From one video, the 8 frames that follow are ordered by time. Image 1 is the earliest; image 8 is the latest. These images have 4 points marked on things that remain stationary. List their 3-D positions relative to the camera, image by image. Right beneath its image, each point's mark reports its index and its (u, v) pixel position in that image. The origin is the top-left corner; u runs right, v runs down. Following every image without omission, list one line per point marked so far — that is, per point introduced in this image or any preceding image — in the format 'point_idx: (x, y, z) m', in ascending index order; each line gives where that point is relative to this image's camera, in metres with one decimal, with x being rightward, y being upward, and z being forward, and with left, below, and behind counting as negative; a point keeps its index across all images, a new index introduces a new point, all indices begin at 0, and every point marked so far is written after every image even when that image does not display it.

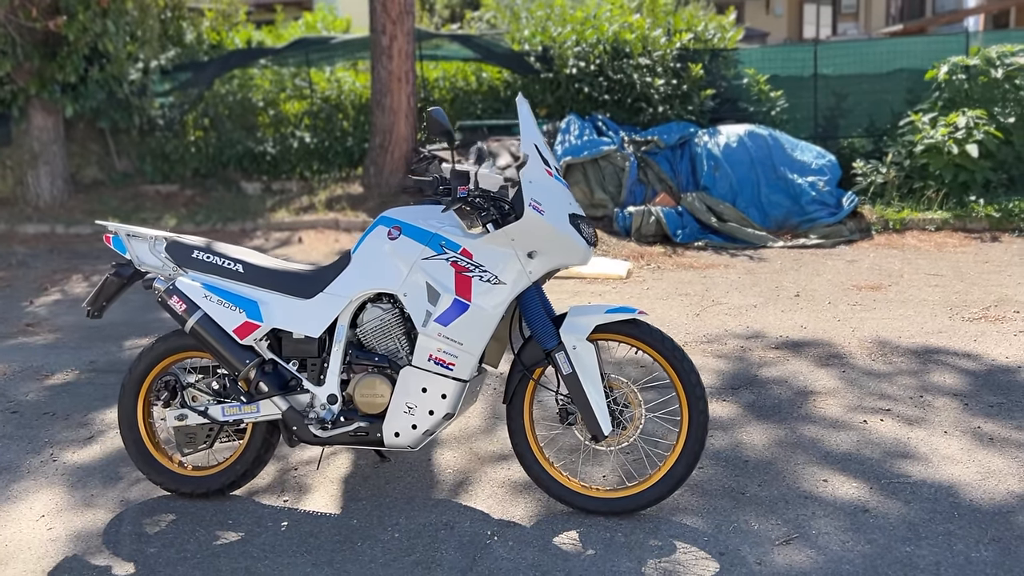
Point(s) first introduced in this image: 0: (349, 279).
0: (-0.7, 0.0, +3.8) m
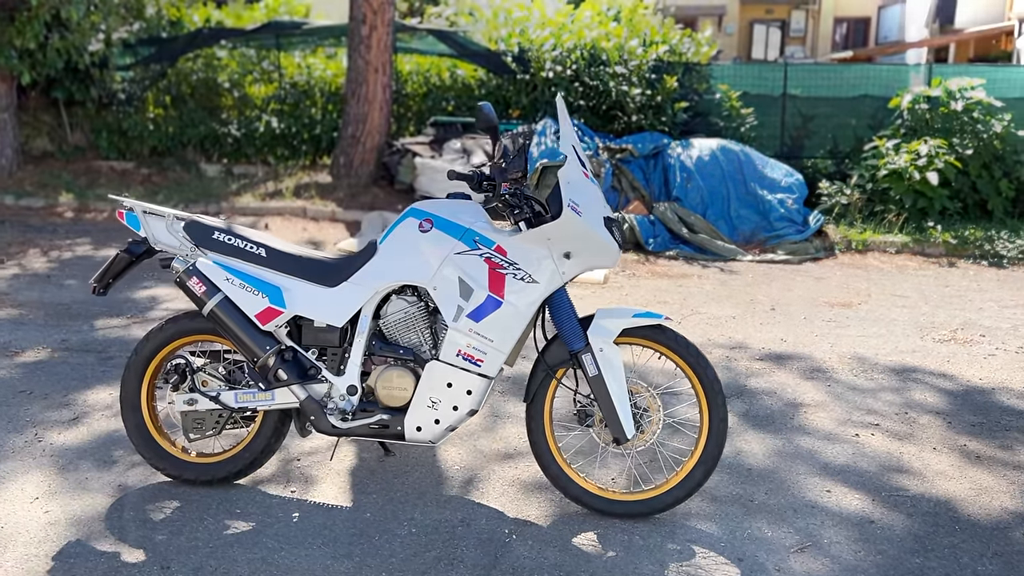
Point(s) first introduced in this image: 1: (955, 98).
0: (-0.6, +0.1, +3.8) m
1: (+5.2, +2.3, +10.6) m
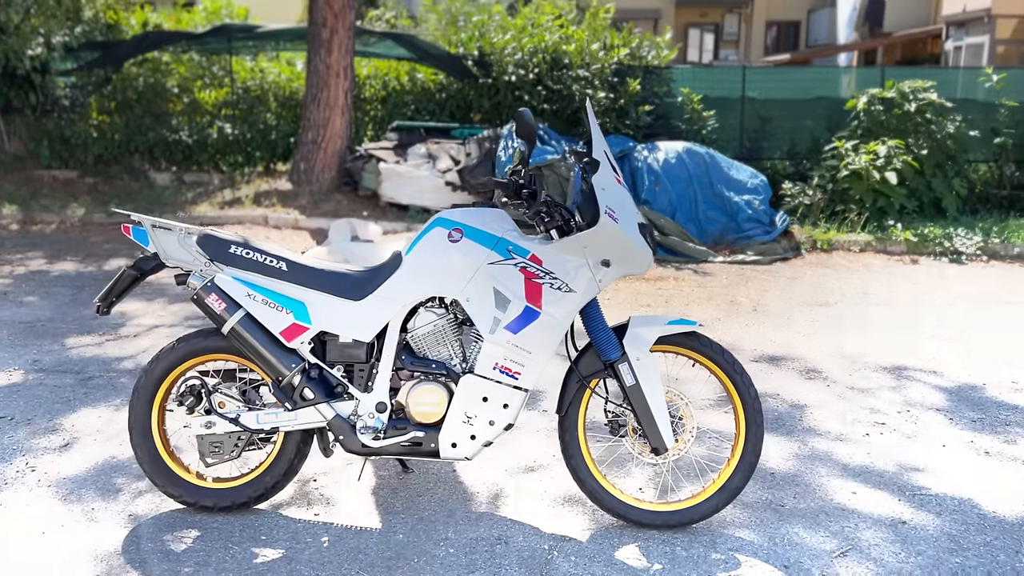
0: (-0.4, 0.0, +3.7) m
1: (+4.8, +2.3, +10.9) m
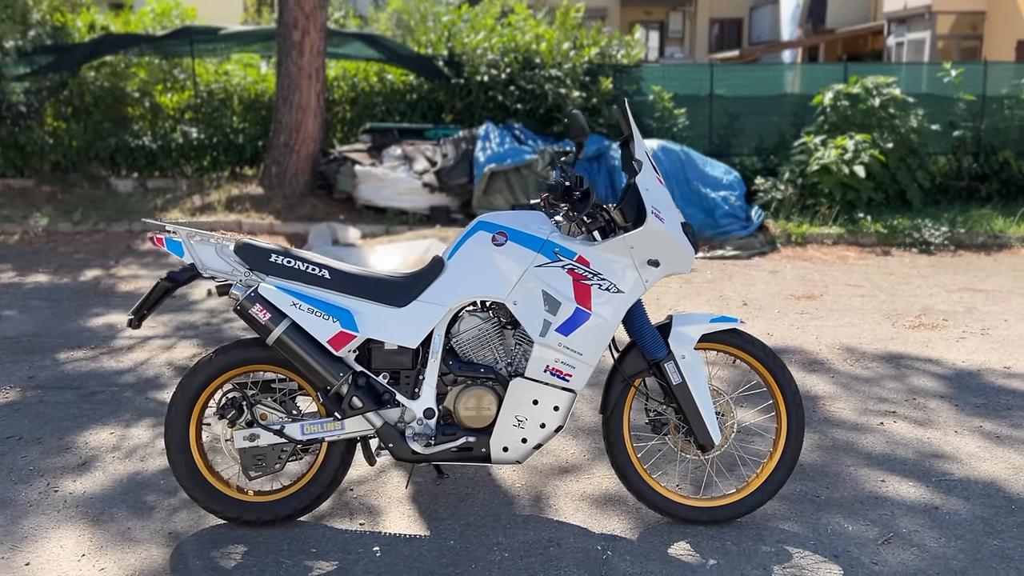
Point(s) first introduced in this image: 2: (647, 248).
0: (-0.3, 0.0, +3.6) m
1: (+4.5, +2.4, +11.2) m
2: (+0.5, +0.2, +3.6) m
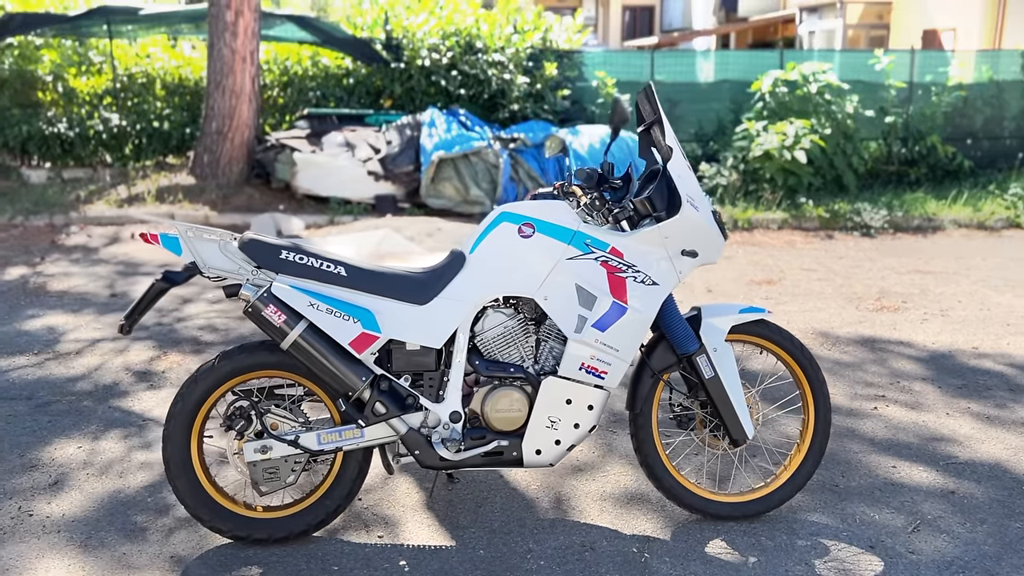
0: (-0.1, 0.0, +3.4) m
1: (+3.8, +2.6, +11.4) m
2: (+0.7, +0.2, +3.5) m
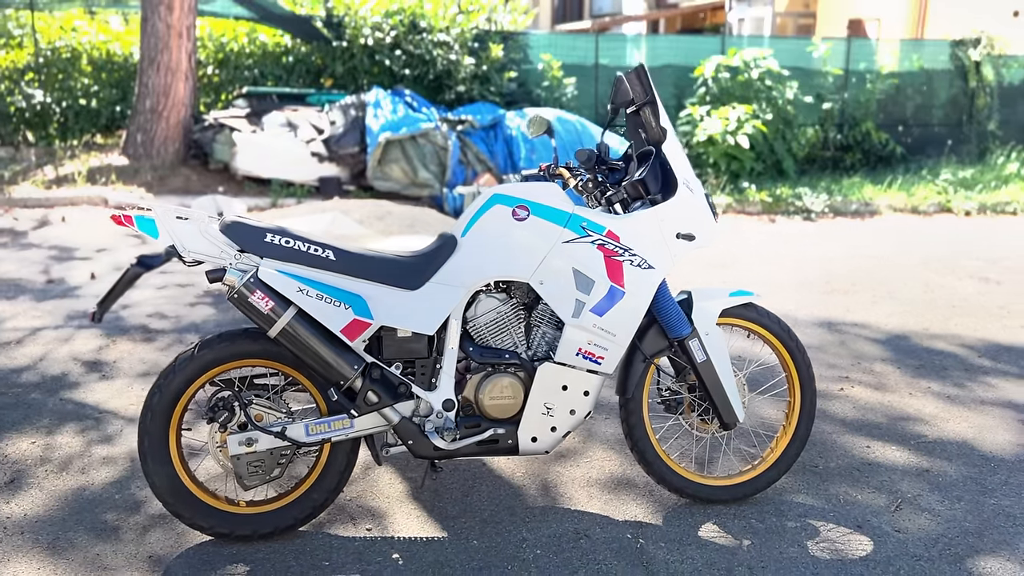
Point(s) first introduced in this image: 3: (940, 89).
0: (-0.2, +0.1, +3.3) m
1: (+3.1, +2.9, +11.5) m
2: (+0.6, +0.3, +3.4) m
3: (+6.1, +2.8, +12.8) m
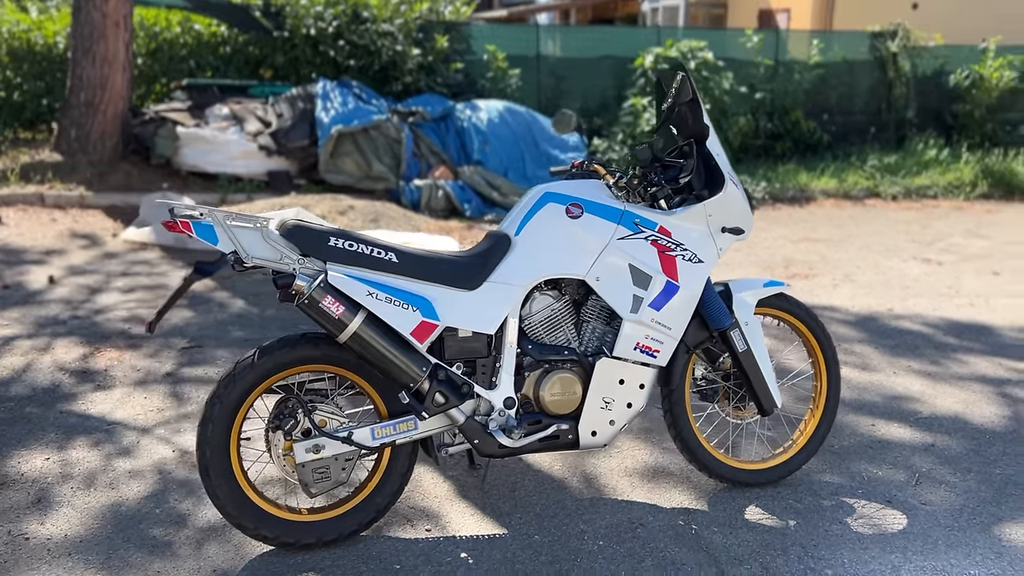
0: (+0.1, +0.1, +3.3) m
1: (+2.3, +3.0, +11.8) m
2: (+0.8, +0.3, +3.6) m
3: (+5.2, +3.1, +13.4) m
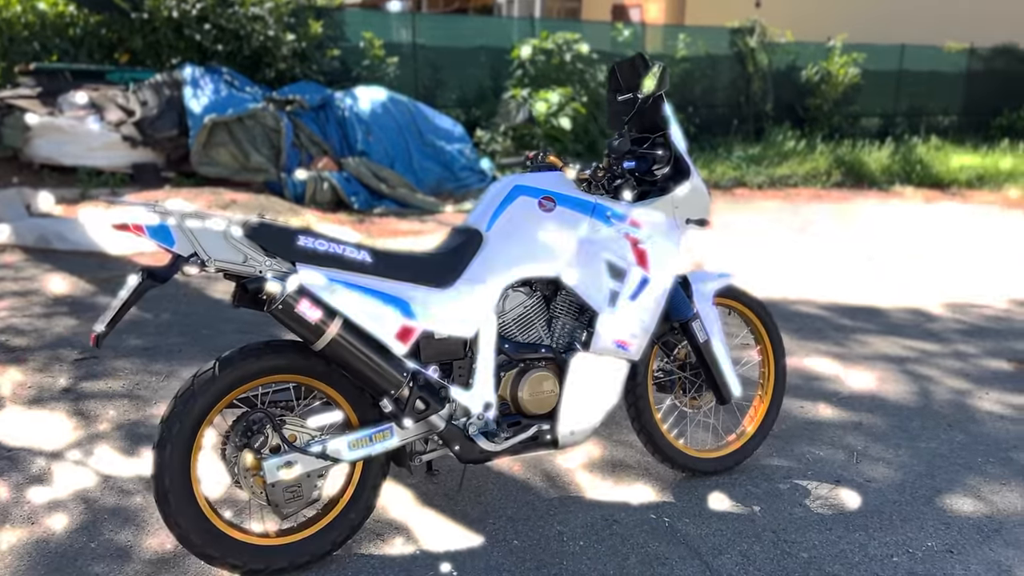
0: (0.0, +0.1, +3.2) m
1: (+0.7, +3.2, +11.9) m
2: (+0.7, +0.3, +3.5) m
3: (+3.3, +3.4, +13.9) m
